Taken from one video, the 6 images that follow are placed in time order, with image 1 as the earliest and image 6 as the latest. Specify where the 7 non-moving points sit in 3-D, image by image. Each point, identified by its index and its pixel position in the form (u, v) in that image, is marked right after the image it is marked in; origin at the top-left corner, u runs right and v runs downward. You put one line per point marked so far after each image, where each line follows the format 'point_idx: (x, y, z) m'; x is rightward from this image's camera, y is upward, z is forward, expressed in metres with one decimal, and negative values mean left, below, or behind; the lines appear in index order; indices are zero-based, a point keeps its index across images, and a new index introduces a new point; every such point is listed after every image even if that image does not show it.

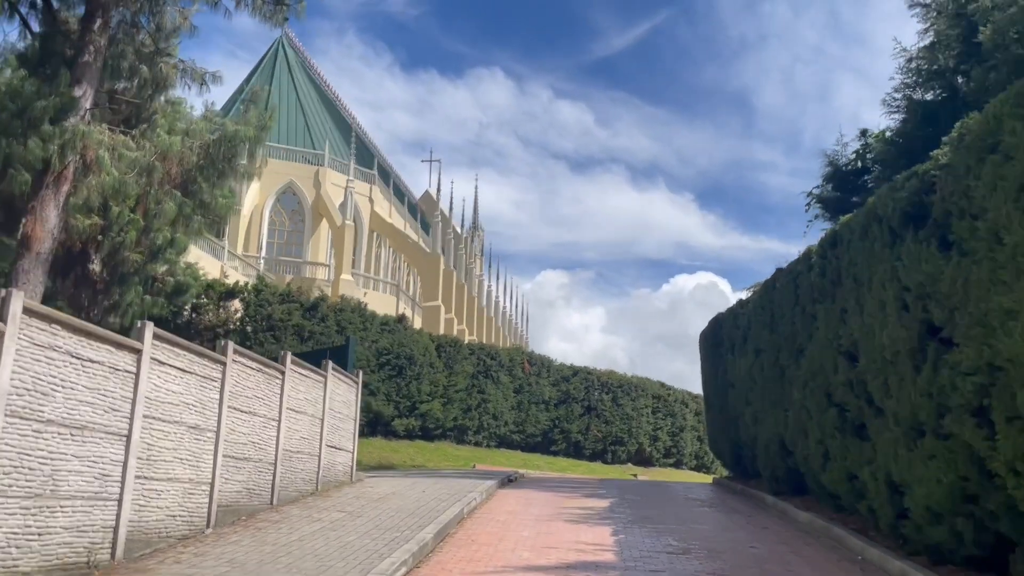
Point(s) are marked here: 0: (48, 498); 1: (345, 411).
0: (-4.8, -2.1, +8.4) m
1: (-3.8, -2.8, +18.9) m
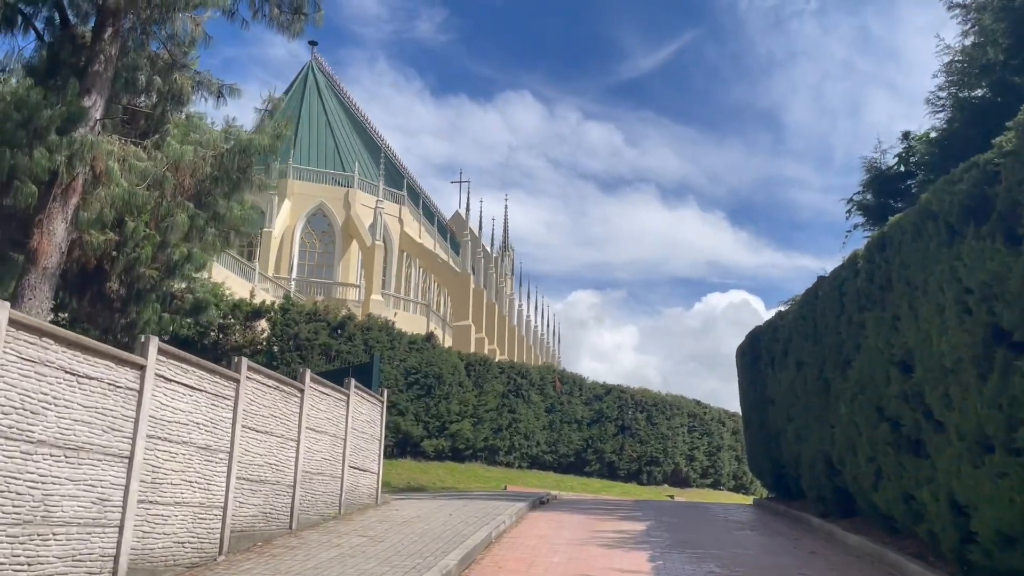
0: (-4.5, -2.3, +7.8) m
1: (-3.2, -3.2, +18.2) m
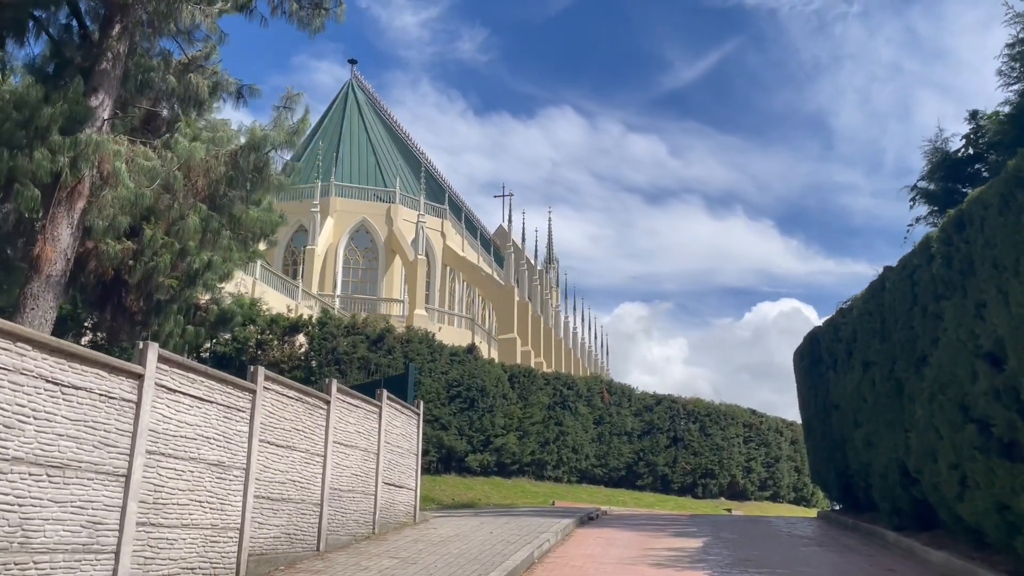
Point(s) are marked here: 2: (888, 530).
0: (-4.2, -2.2, +7.0) m
1: (-2.3, -3.3, +17.3) m
2: (+7.6, -4.9, +16.6) m
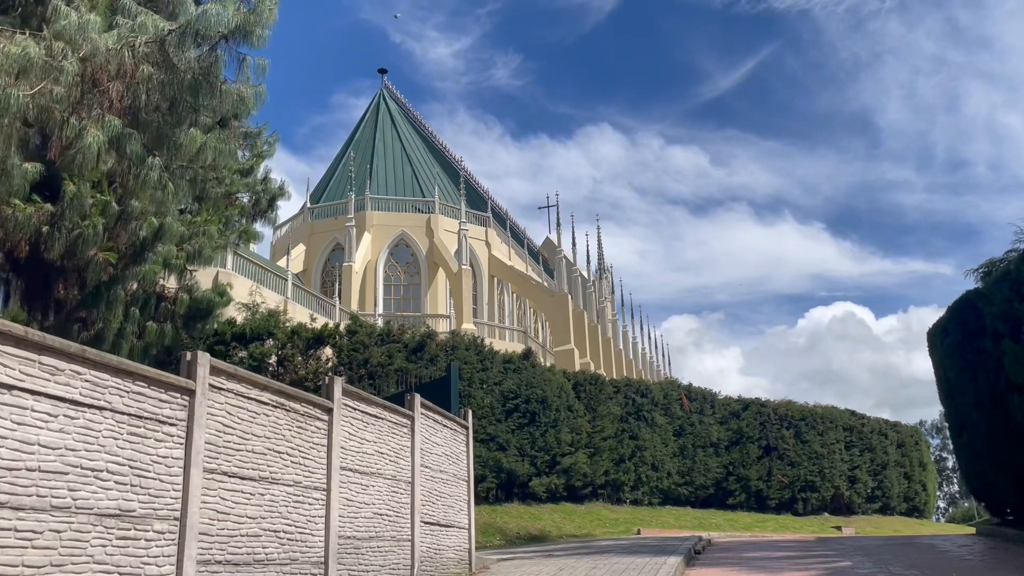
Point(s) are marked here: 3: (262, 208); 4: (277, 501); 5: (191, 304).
0: (-3.6, -1.7, +2.8) m
1: (-1.0, -2.8, +13.0) m
2: (+8.9, -3.8, +11.6) m
3: (-4.6, +1.5, +15.2) m
4: (-2.3, -2.1, +8.0) m
5: (-4.8, -0.2, +12.2) m
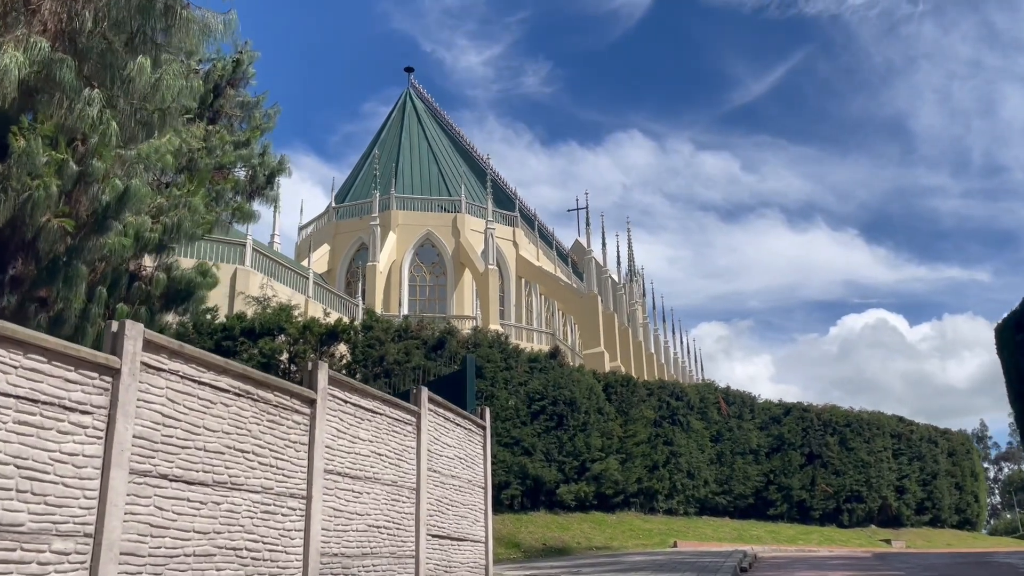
0: (-3.7, -1.3, +1.4) m
1: (-0.7, -2.6, +11.4) m
2: (+9.2, -3.5, +9.7) m
3: (-4.2, +1.7, +13.8) m
4: (-2.1, -1.8, +6.5) m
5: (-4.5, 0.0, +10.7) m
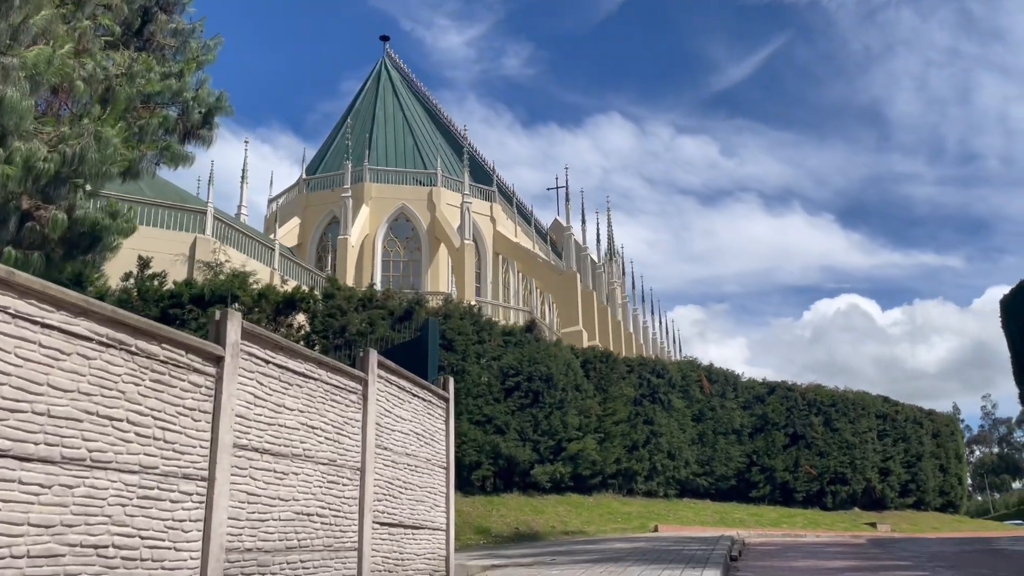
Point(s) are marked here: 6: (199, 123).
0: (-3.8, -0.9, -0.2) m
1: (-1.1, -2.0, +9.9) m
2: (+8.8, -3.0, +8.5) m
3: (-4.7, +2.4, +12.1) m
4: (-2.4, -1.3, +4.9) m
5: (-4.9, +0.7, +9.1) m
6: (-4.6, +2.4, +12.2) m
